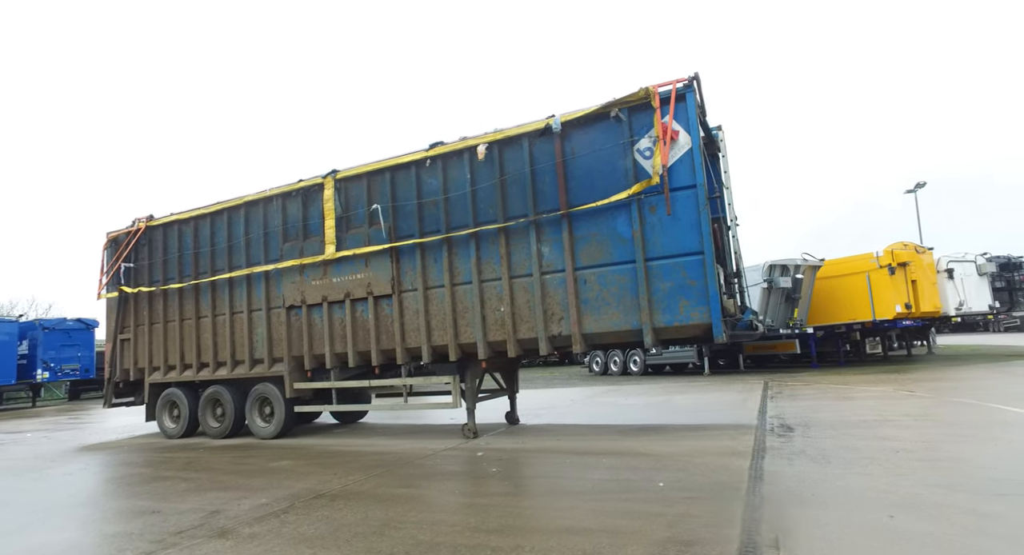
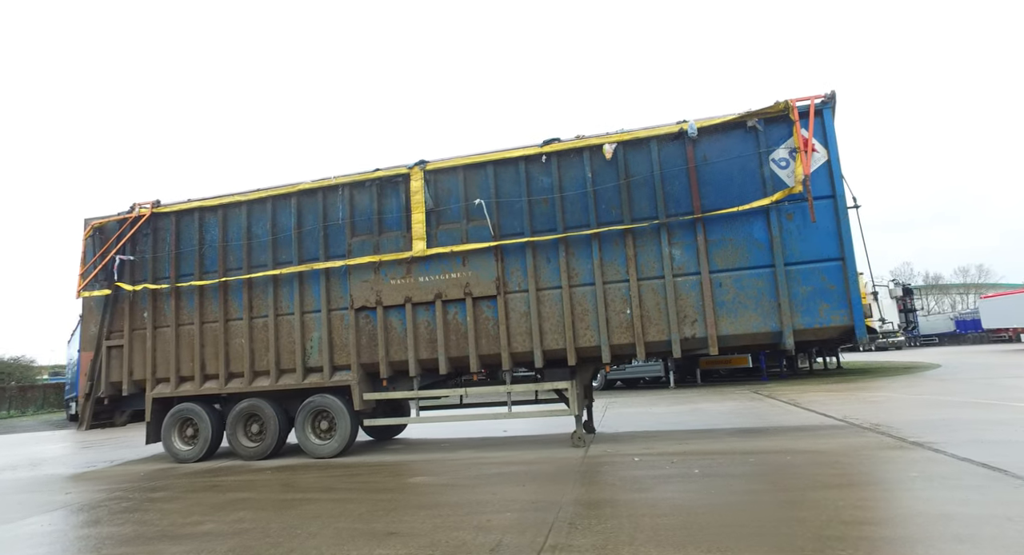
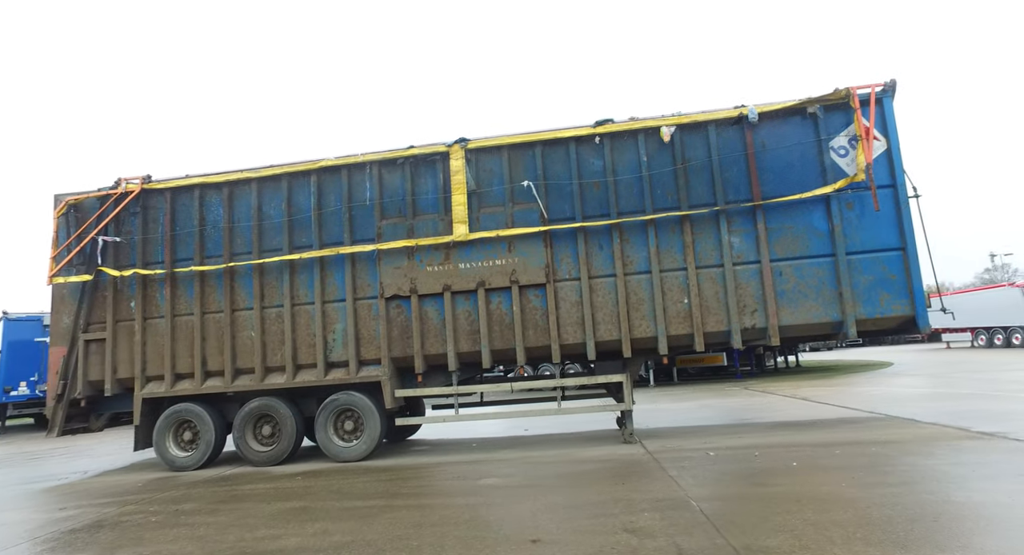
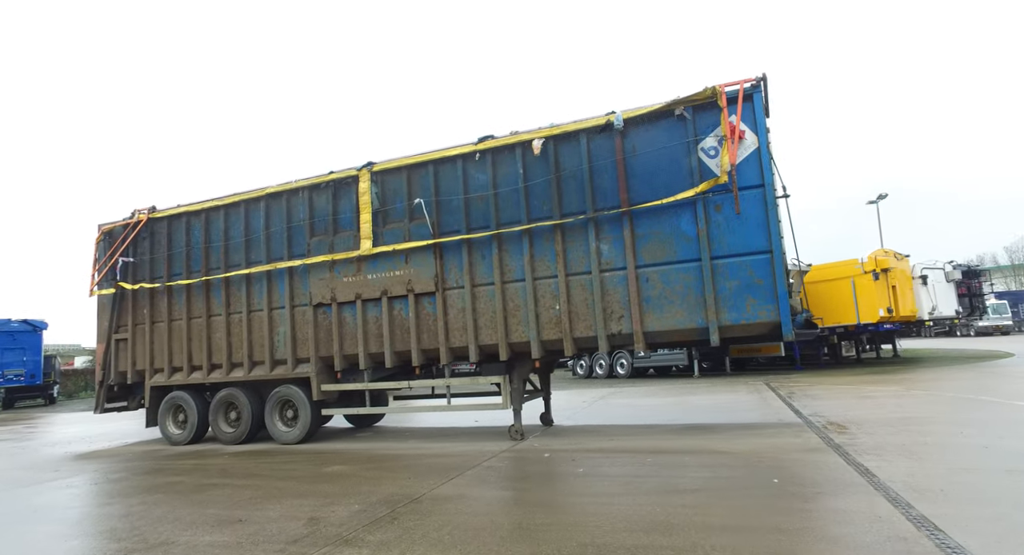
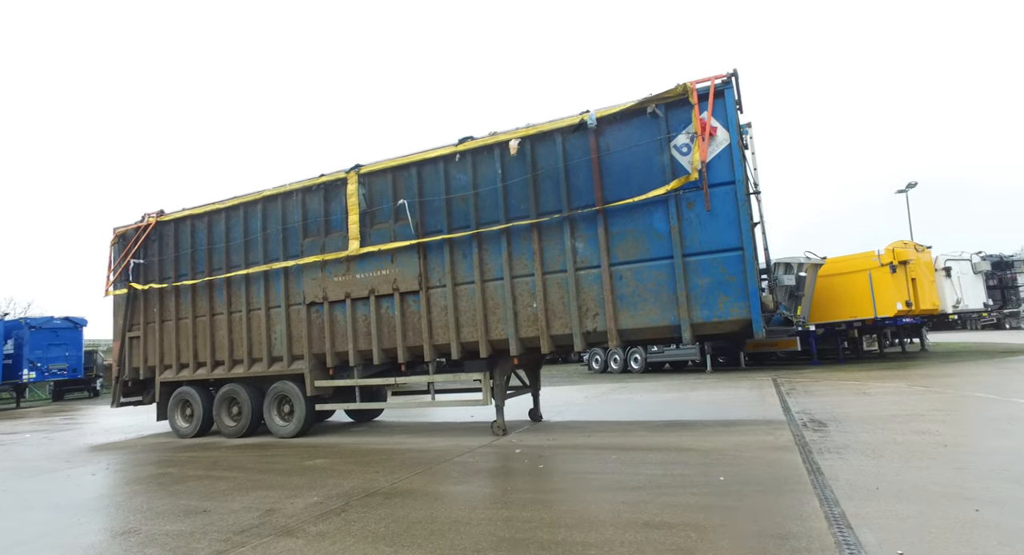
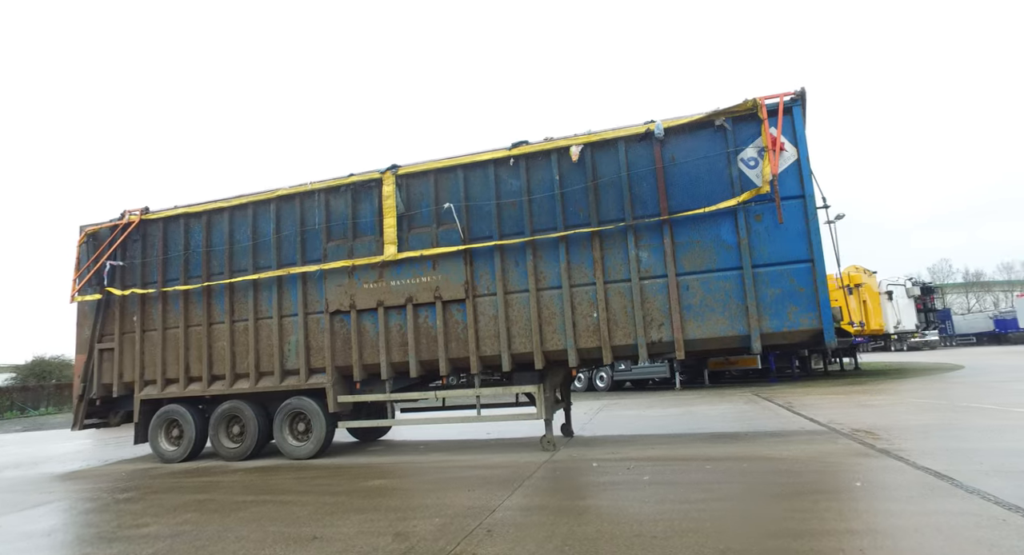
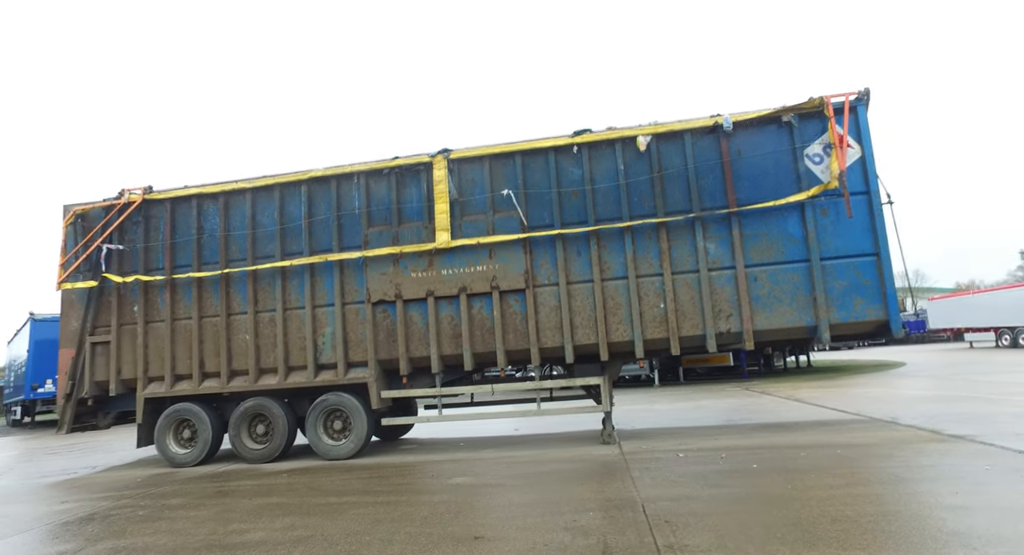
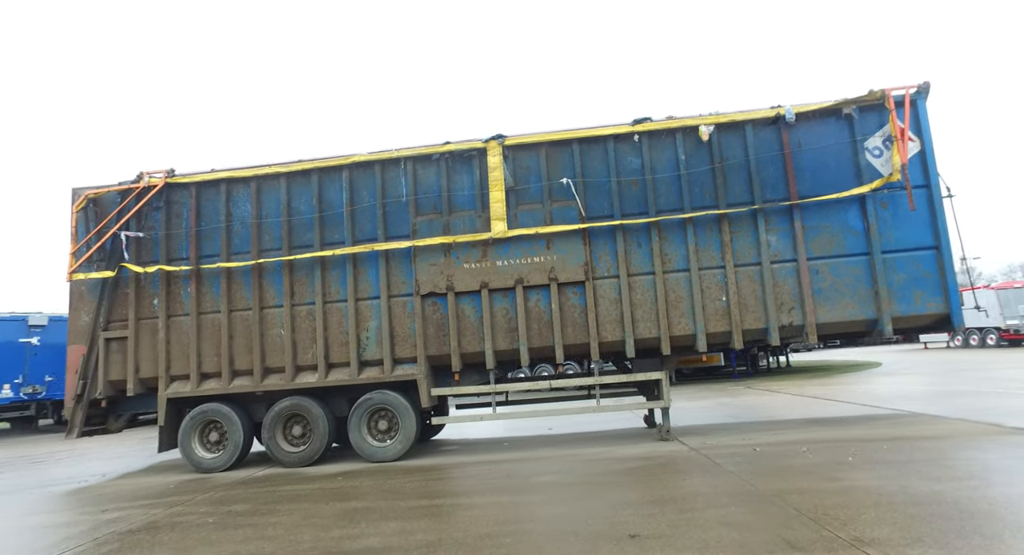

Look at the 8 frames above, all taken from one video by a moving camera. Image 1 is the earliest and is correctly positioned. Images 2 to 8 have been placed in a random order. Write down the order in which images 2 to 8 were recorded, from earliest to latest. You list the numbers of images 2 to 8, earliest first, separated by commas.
5, 4, 6, 2, 7, 3, 8
